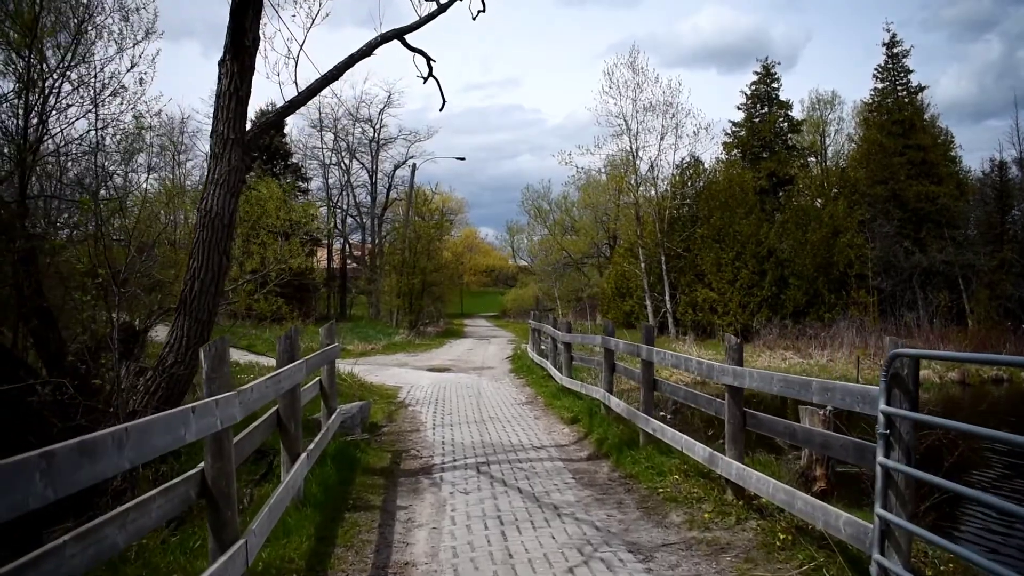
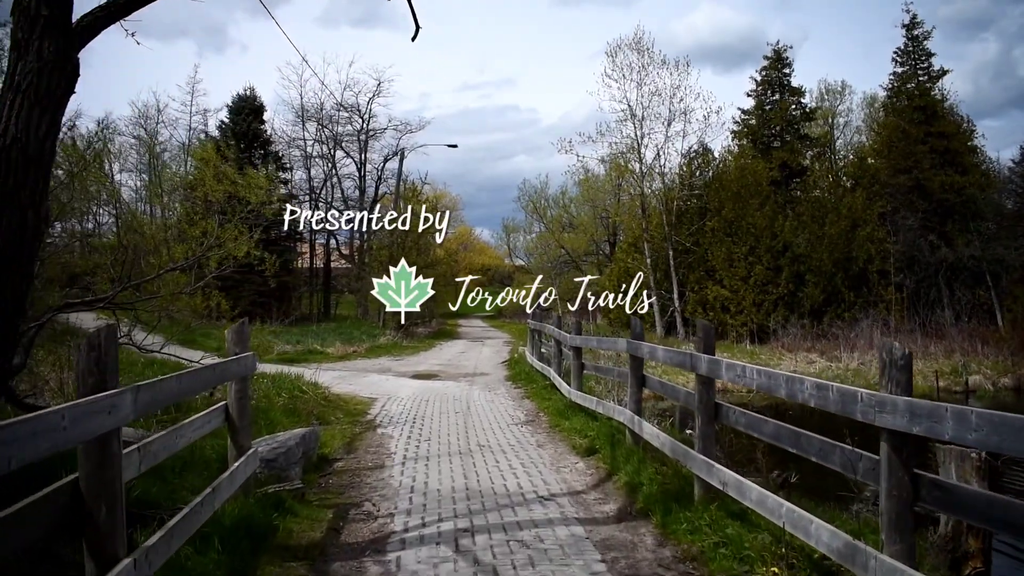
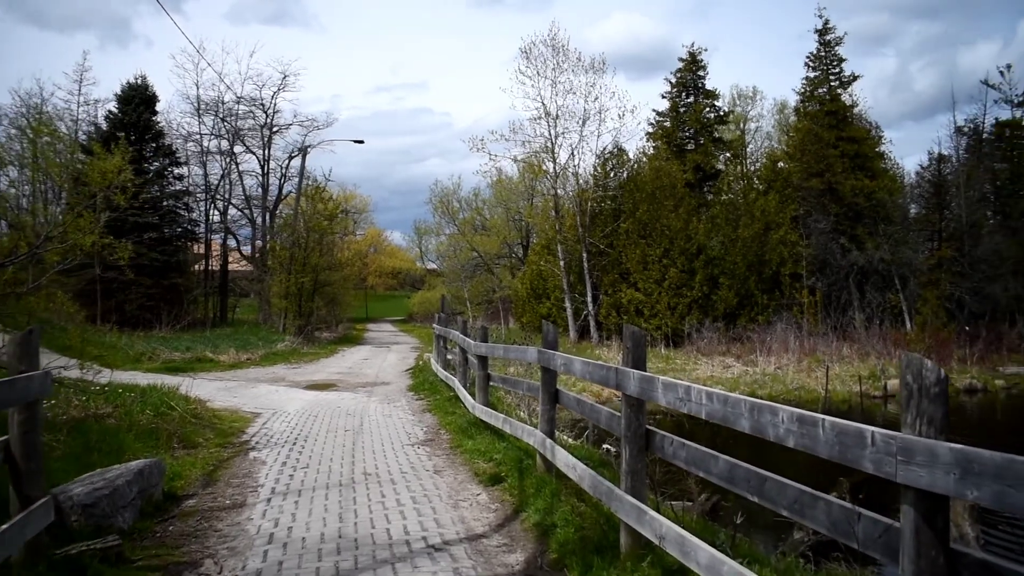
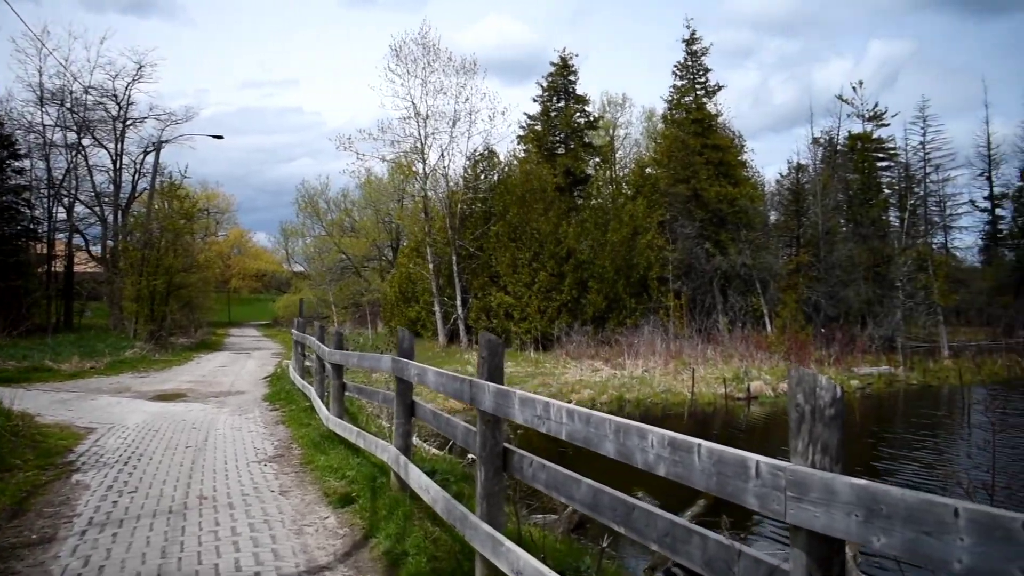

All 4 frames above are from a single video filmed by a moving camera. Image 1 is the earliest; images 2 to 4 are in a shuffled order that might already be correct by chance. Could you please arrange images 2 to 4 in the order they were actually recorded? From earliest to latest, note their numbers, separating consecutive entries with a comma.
2, 3, 4
